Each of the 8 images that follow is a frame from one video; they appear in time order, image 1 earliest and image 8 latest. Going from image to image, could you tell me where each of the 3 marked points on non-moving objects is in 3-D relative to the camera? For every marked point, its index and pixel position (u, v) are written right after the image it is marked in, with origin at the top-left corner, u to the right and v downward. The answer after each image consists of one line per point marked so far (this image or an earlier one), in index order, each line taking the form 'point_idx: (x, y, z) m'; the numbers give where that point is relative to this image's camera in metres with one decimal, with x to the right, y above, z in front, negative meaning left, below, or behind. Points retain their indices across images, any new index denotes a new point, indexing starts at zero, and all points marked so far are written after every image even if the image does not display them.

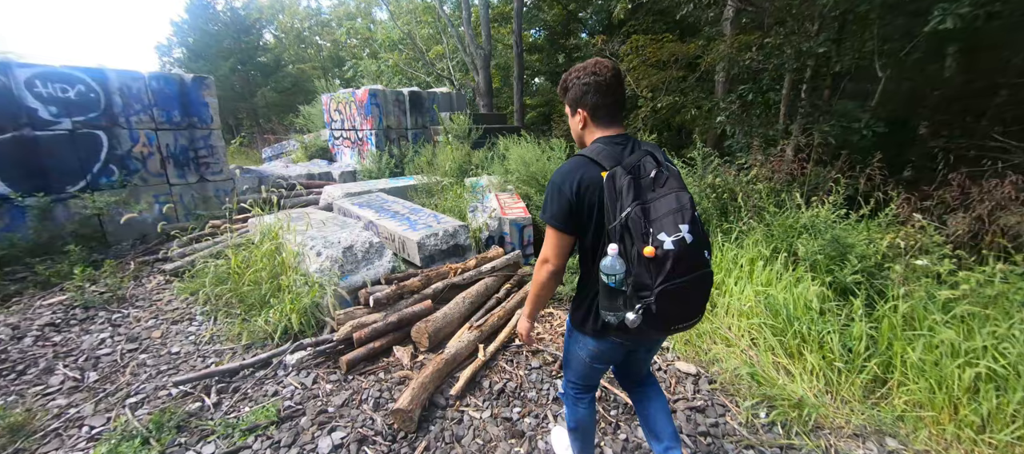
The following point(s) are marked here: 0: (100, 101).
0: (-5.0, +1.5, +4.7) m
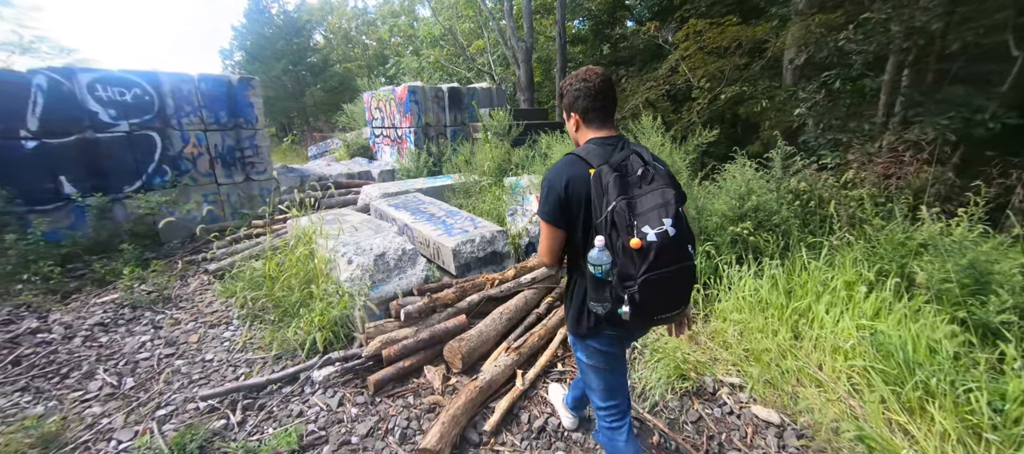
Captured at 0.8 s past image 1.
0: (-4.5, +1.5, +4.9) m
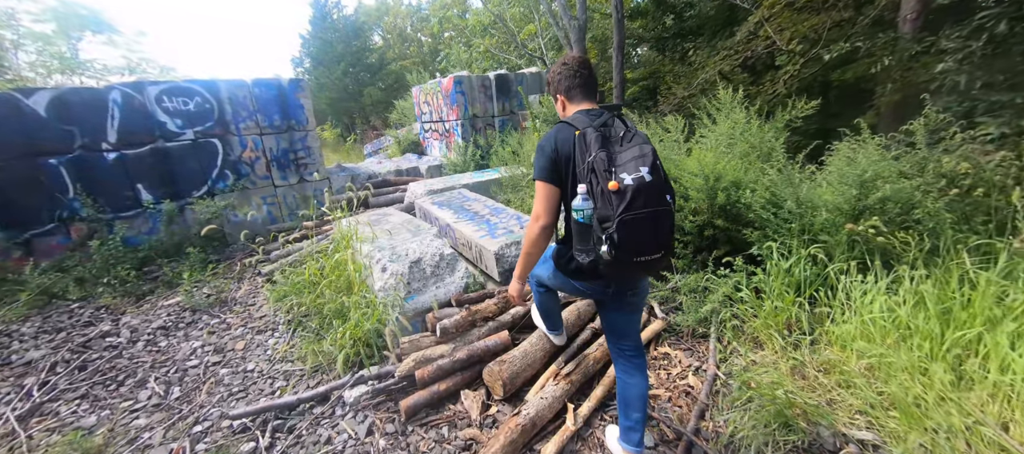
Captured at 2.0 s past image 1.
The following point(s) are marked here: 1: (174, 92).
0: (-3.9, +1.5, +5.1) m
1: (-4.2, +1.7, +4.8) m
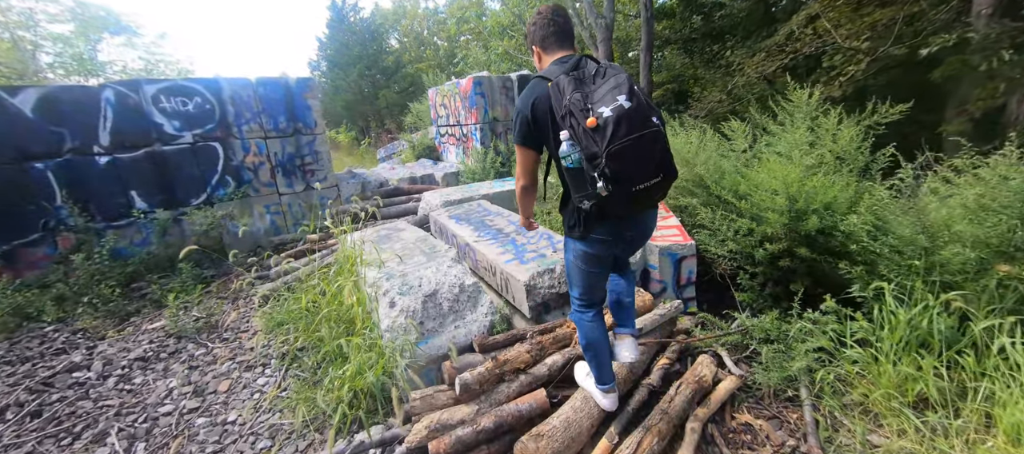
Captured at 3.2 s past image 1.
0: (-3.5, +1.4, +4.7) m
1: (-3.9, +1.5, +4.4) m
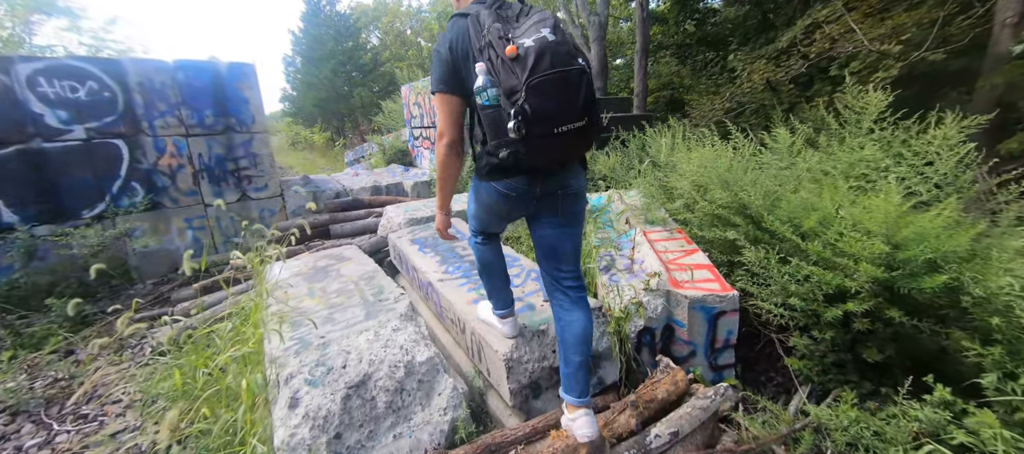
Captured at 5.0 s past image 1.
0: (-3.7, +1.2, +3.7) m
1: (-4.0, +1.4, +3.5) m
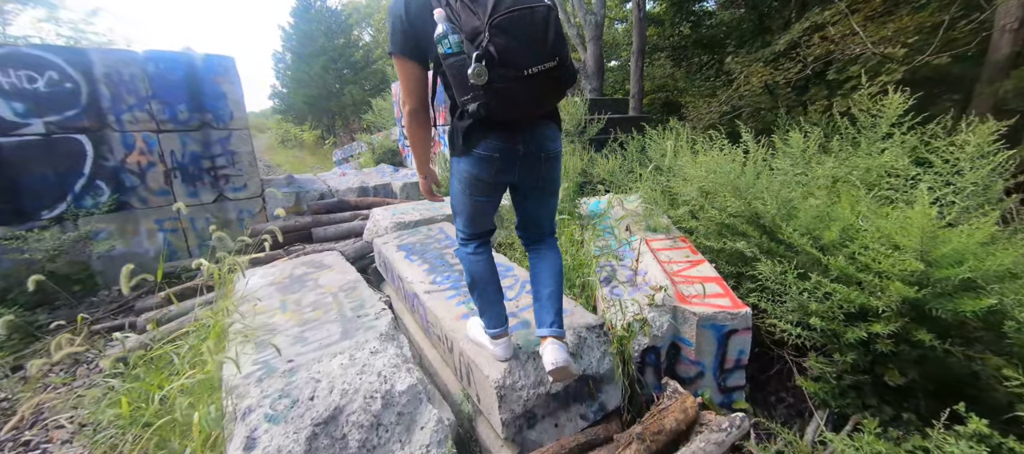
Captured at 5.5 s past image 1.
0: (-3.8, +1.2, +3.4) m
1: (-4.1, +1.3, +3.2) m
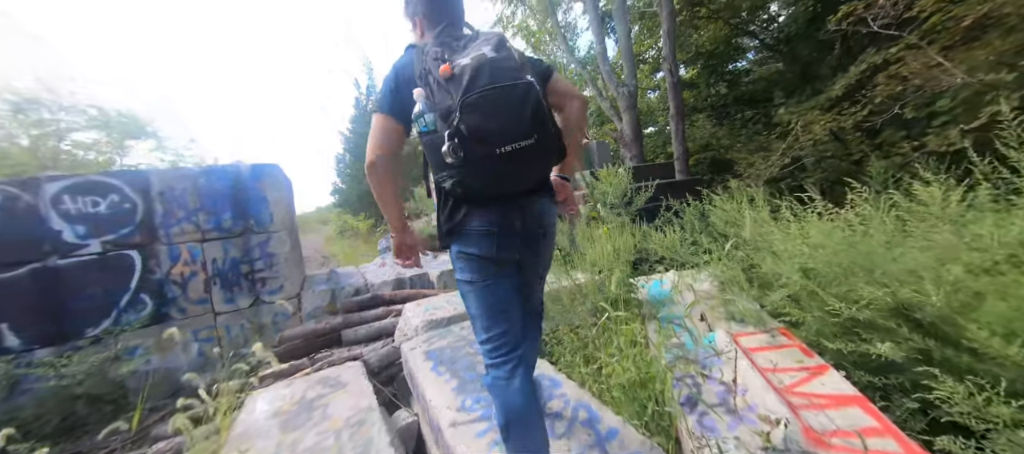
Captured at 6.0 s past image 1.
0: (-3.5, +0.1, +3.6) m
1: (-3.8, +0.3, +3.4) m
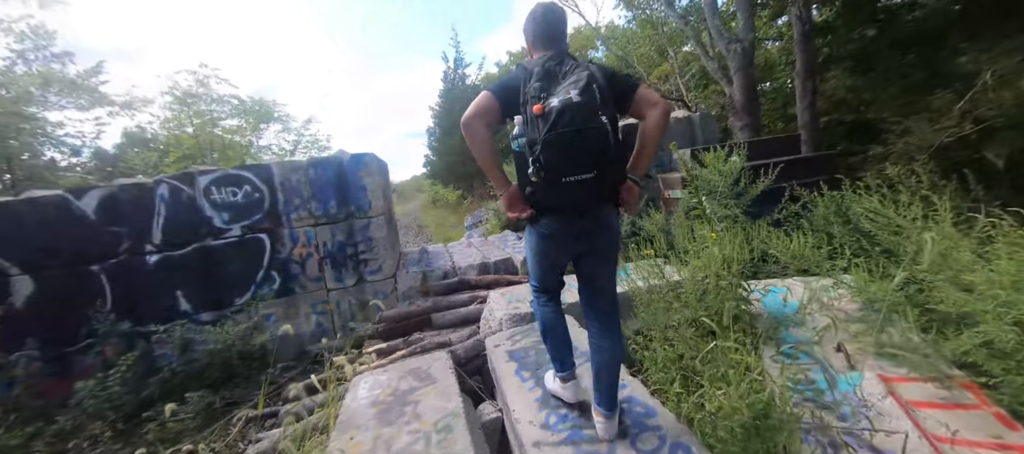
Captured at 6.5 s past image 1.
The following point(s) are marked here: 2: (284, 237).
0: (-2.6, +0.3, +4.1) m
1: (-3.0, +0.5, +4.0) m
2: (-2.4, -0.1, +4.2) m
